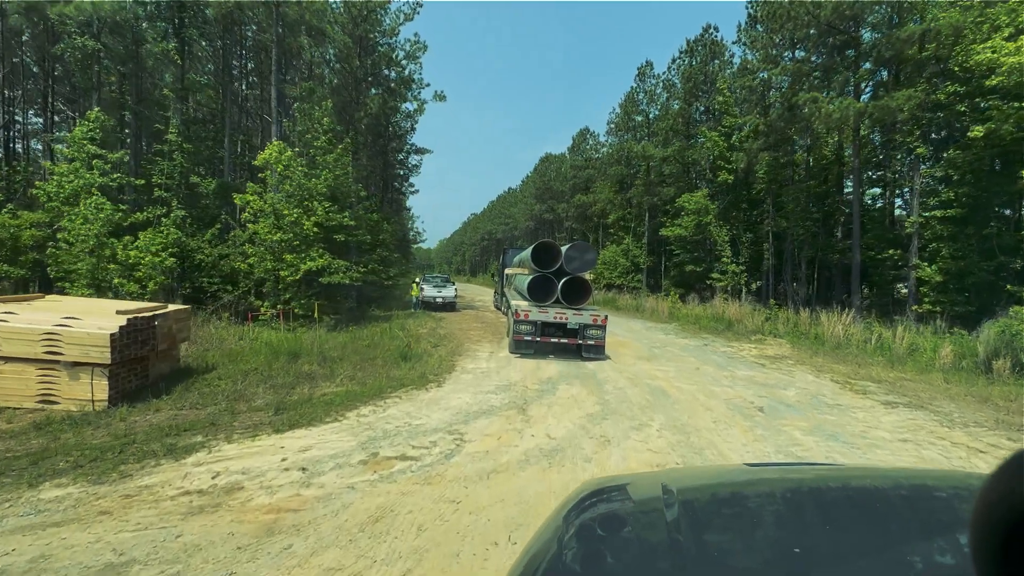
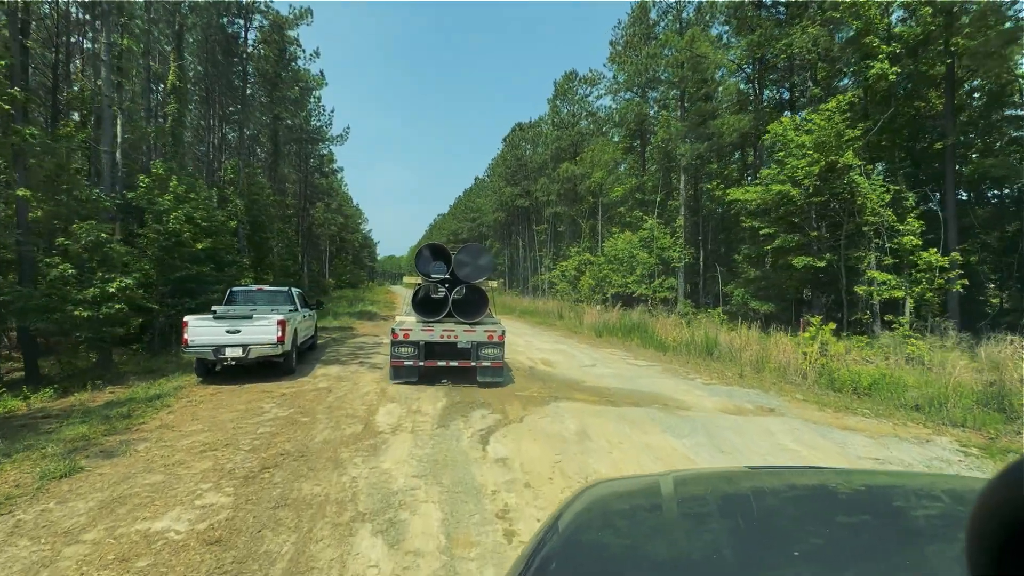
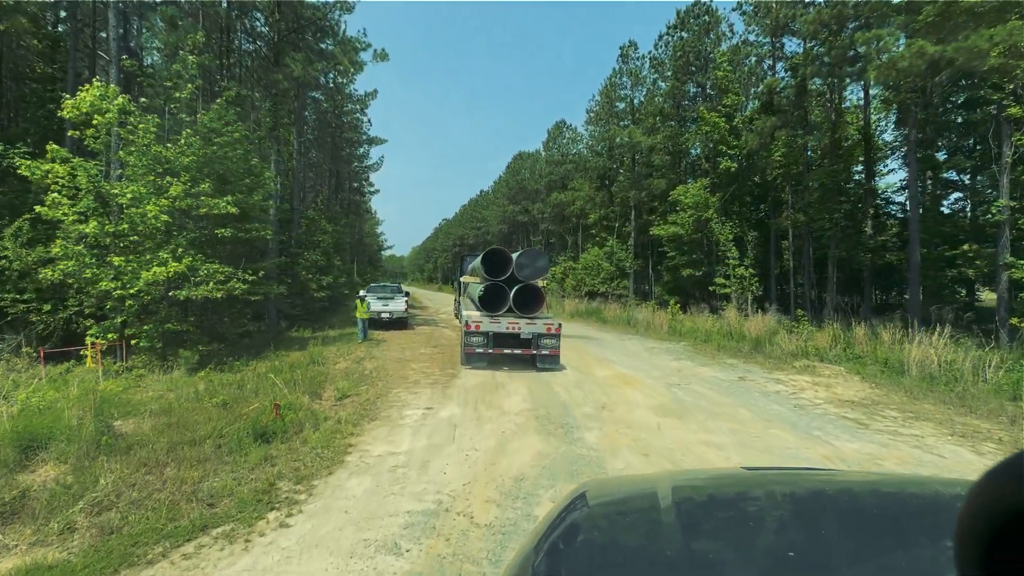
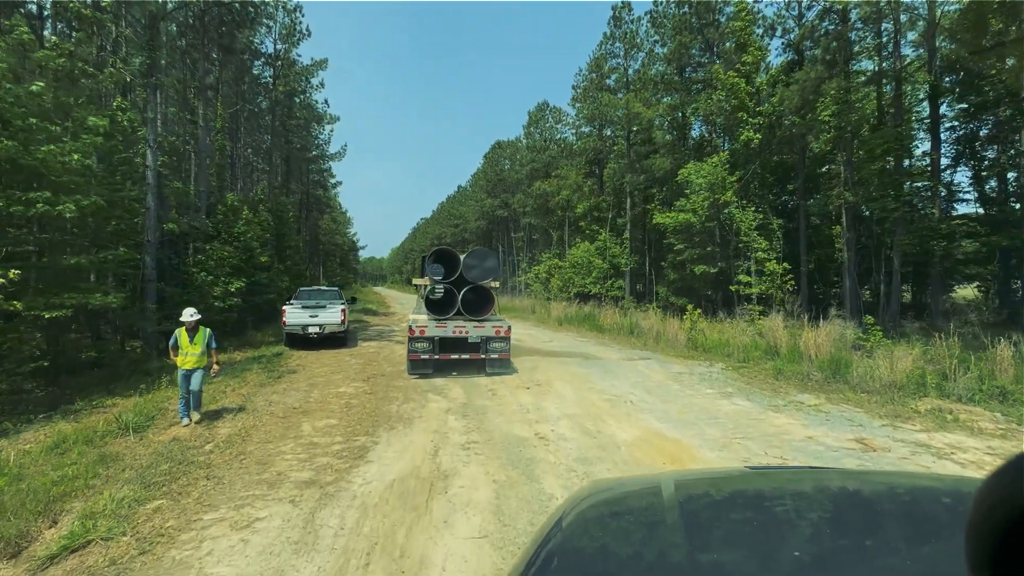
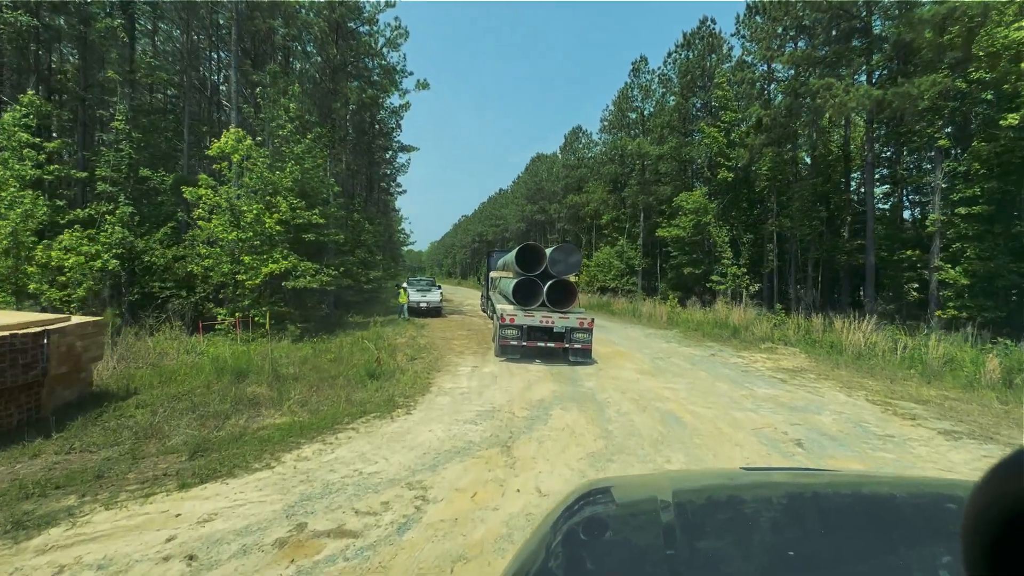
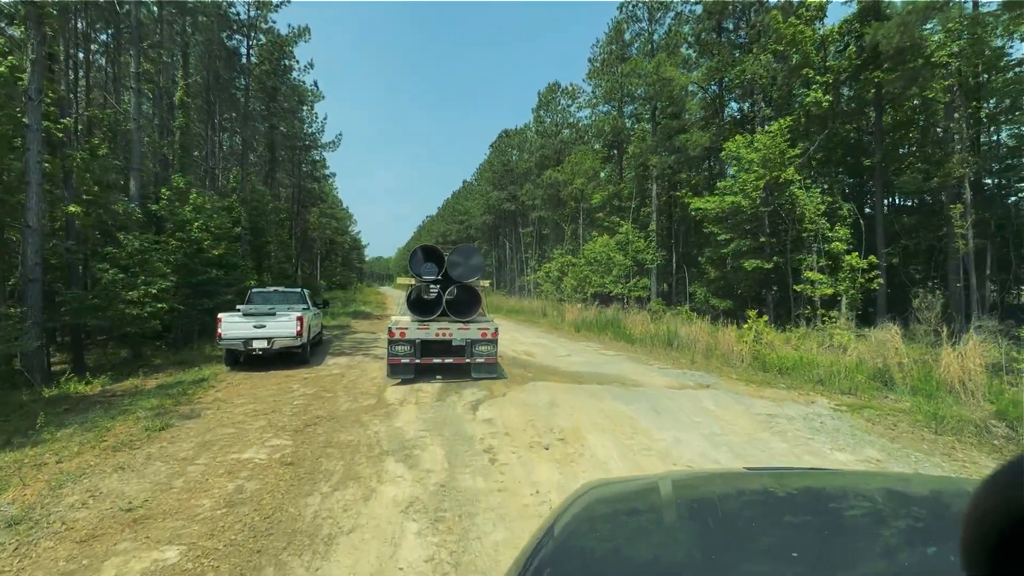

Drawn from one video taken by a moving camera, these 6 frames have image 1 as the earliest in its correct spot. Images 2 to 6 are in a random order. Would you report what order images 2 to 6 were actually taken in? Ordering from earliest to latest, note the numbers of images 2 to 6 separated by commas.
5, 3, 4, 6, 2
